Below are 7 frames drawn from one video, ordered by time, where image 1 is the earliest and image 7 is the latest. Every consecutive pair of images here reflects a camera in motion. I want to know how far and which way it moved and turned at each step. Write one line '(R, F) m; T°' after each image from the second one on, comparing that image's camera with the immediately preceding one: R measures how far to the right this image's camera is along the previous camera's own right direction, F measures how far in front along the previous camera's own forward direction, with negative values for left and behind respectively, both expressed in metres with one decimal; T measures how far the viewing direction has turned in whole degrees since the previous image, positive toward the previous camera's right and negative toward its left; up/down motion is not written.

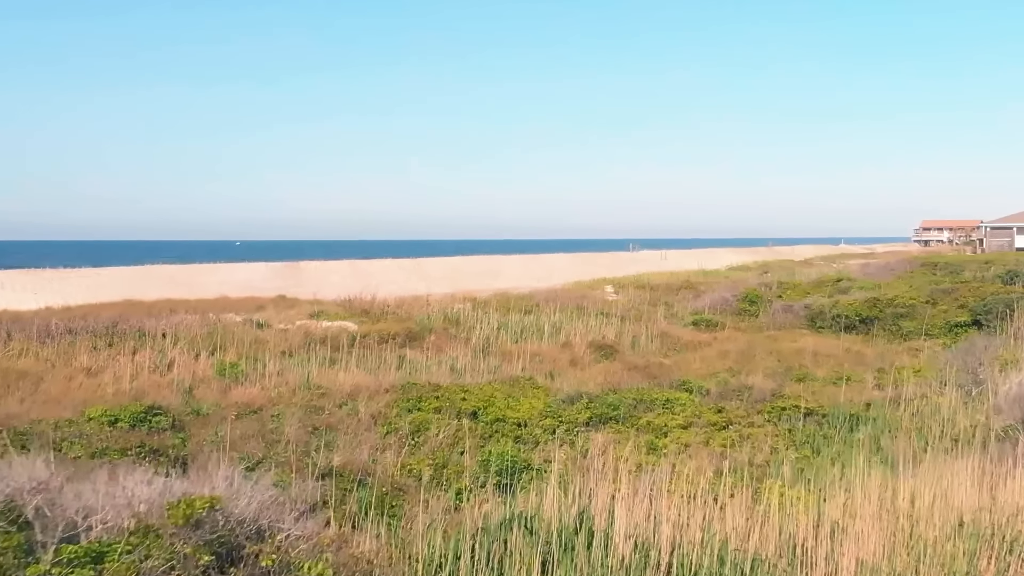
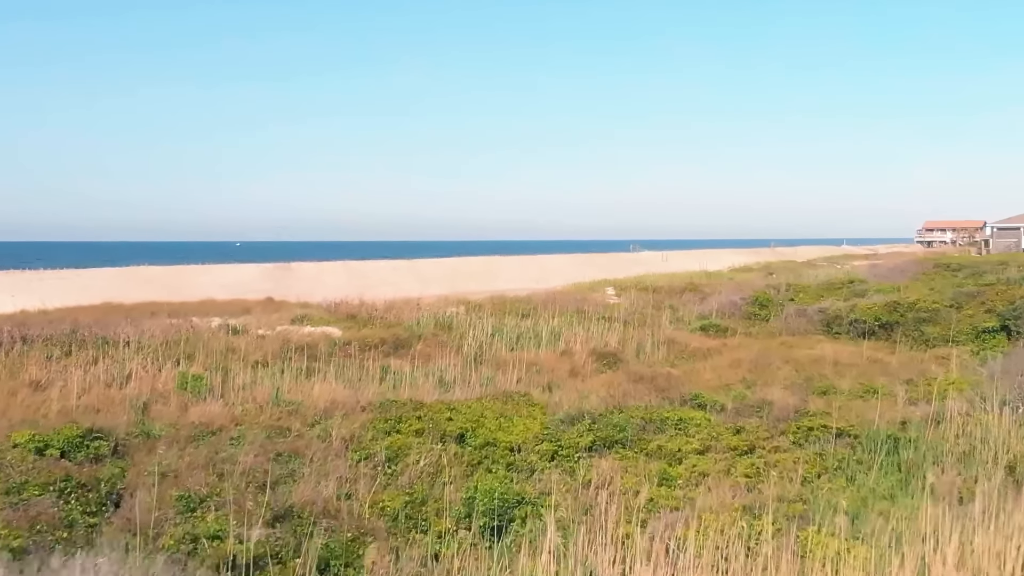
(+0.1, +1.2) m; 0°
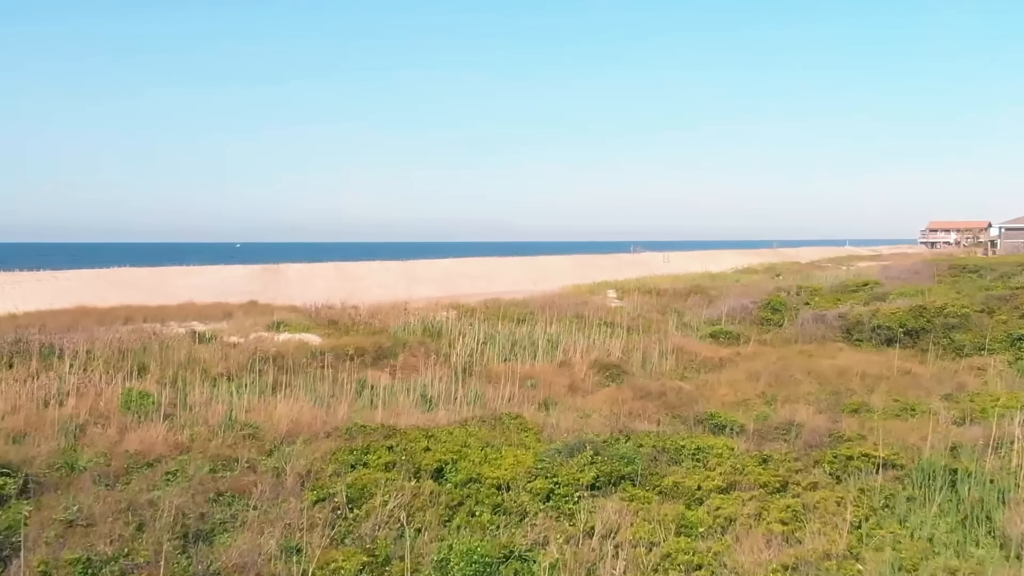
(+0.1, +1.4) m; 0°
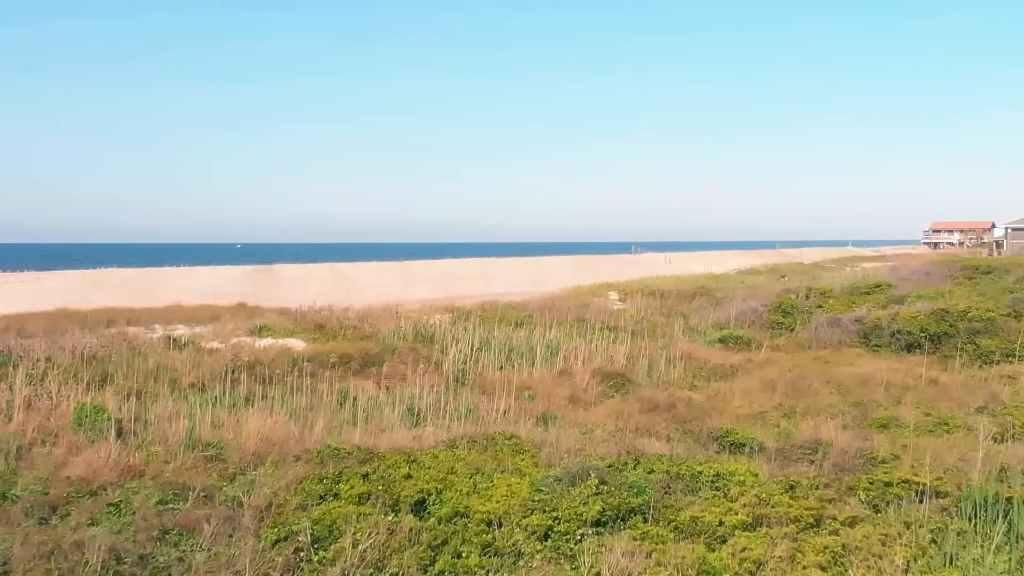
(+0.1, +1.0) m; 0°
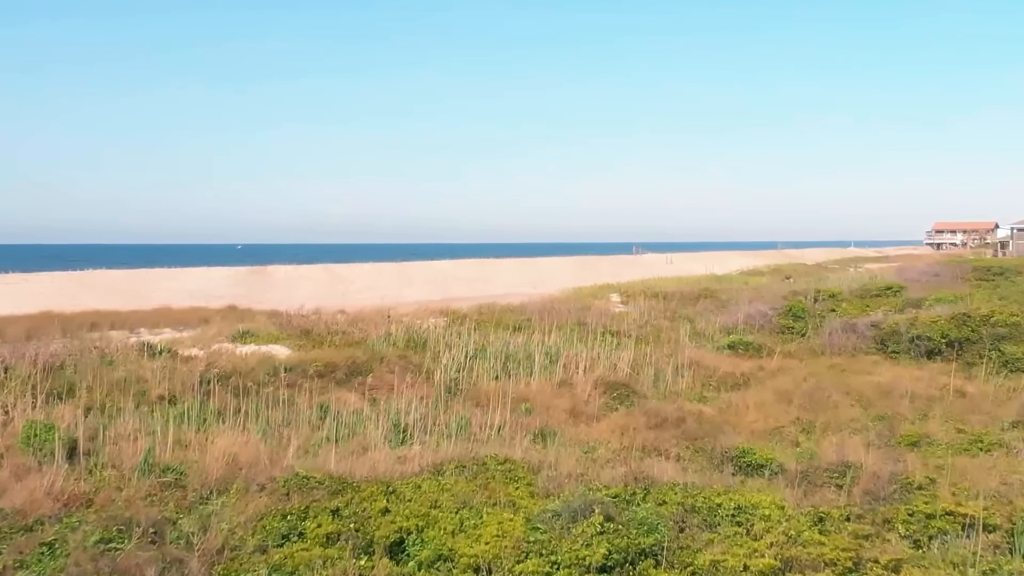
(+0.1, +0.9) m; 0°
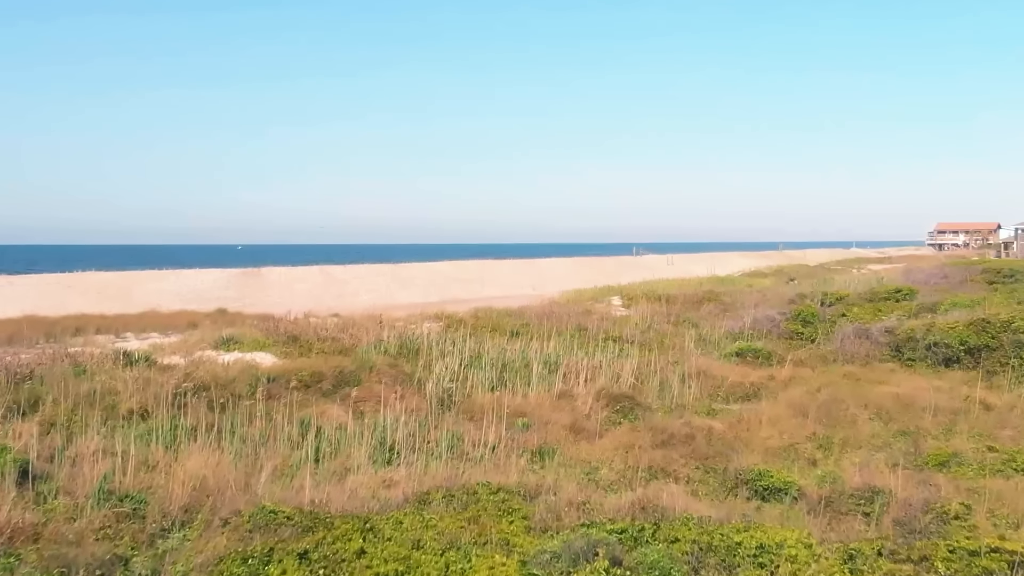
(0.0, +0.7) m; 0°
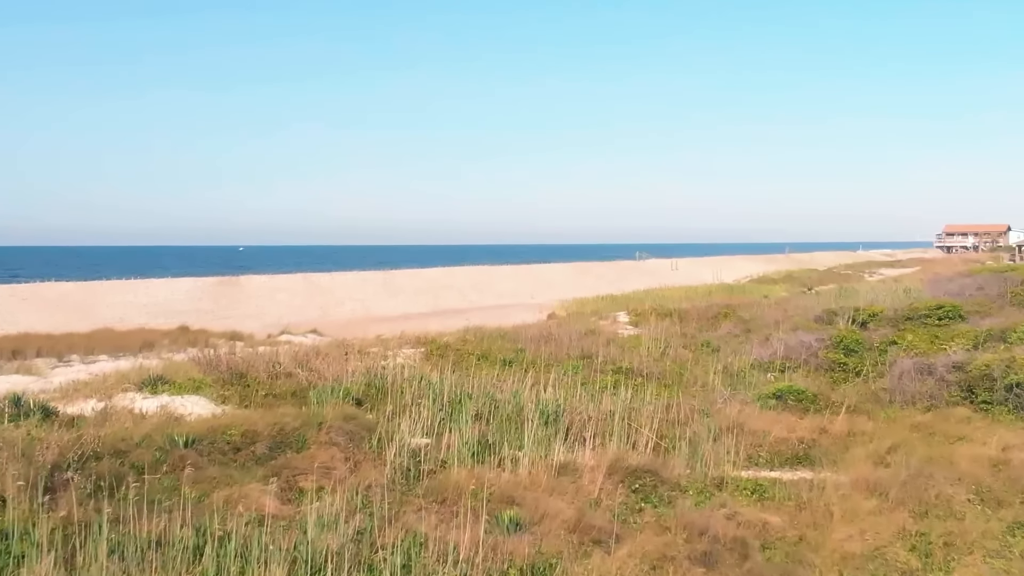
(+0.1, +2.5) m; 0°
